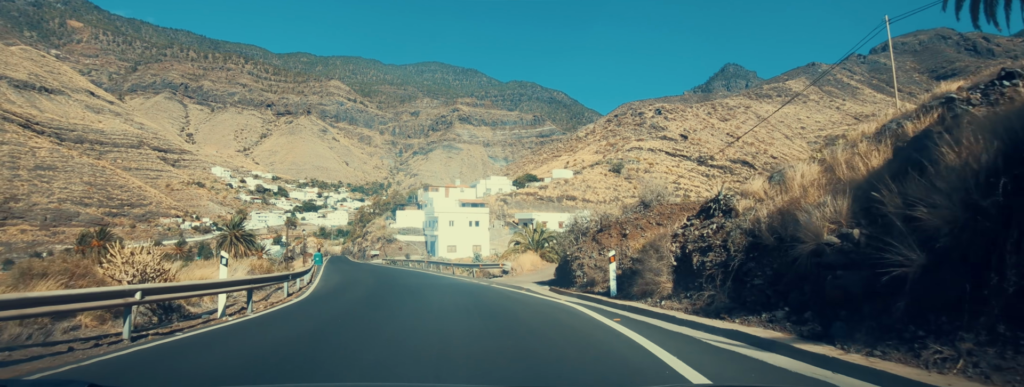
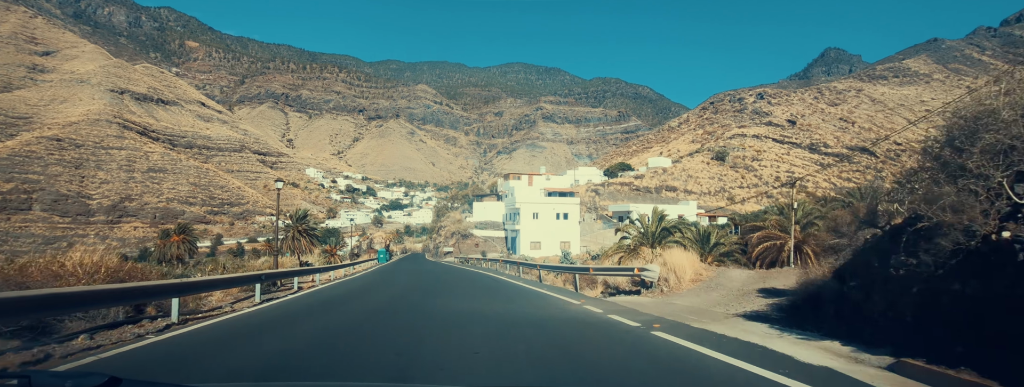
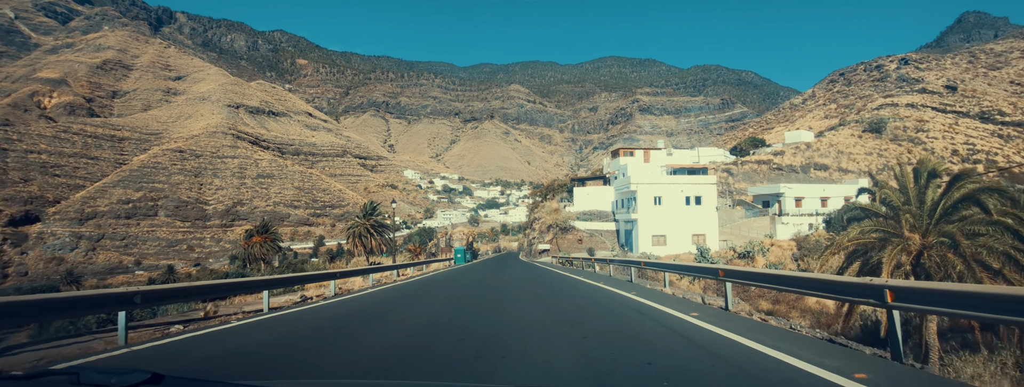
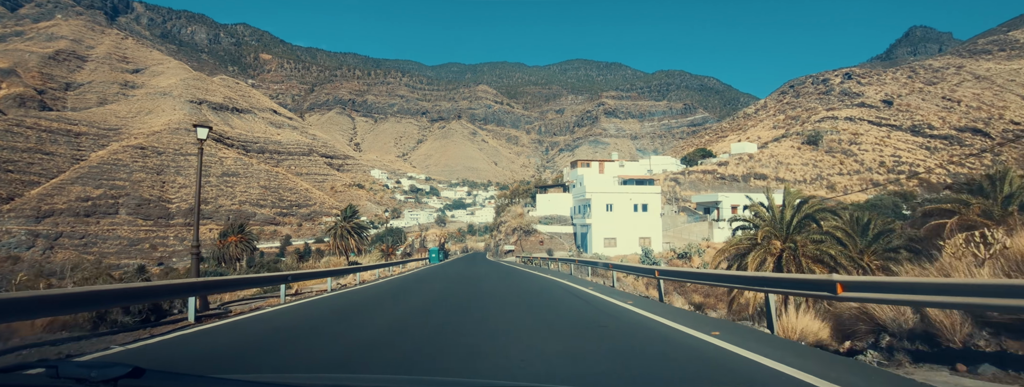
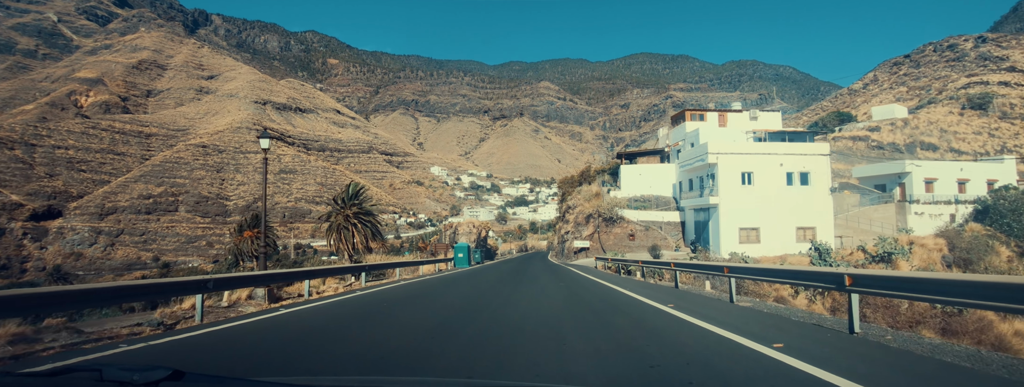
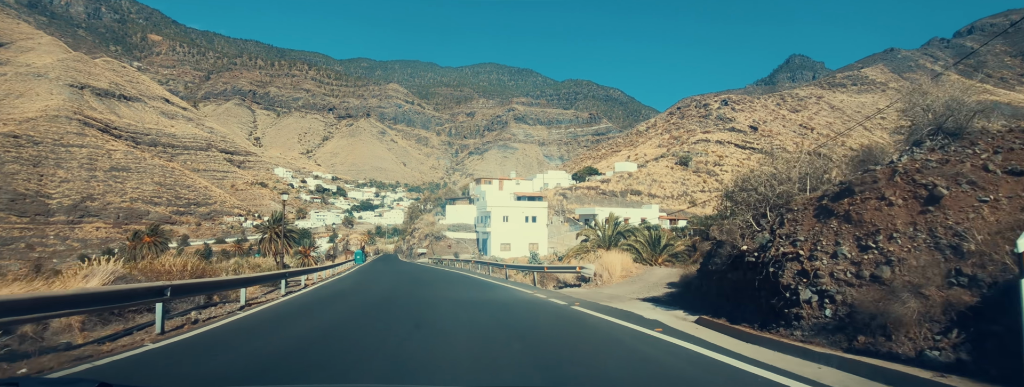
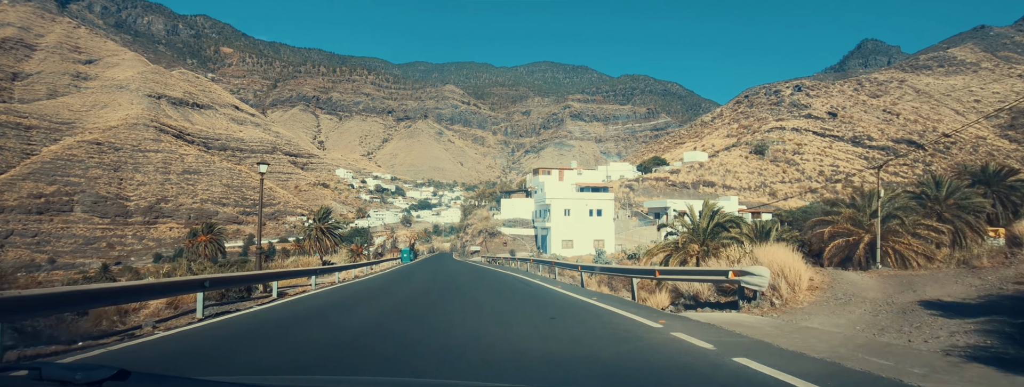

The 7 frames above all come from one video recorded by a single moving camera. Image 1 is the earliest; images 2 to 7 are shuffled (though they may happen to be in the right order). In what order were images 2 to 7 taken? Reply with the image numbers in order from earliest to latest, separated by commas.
6, 2, 7, 4, 3, 5
